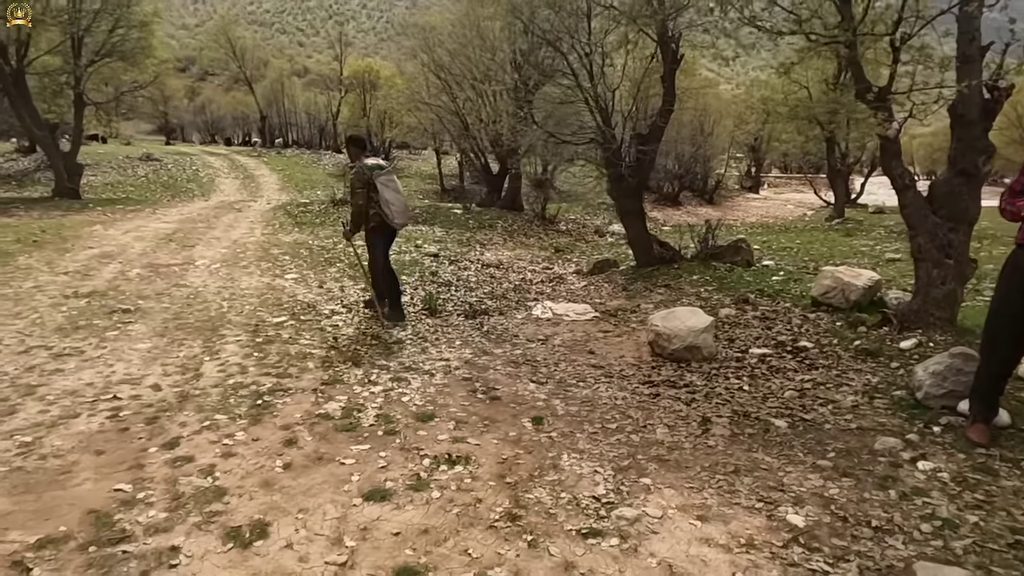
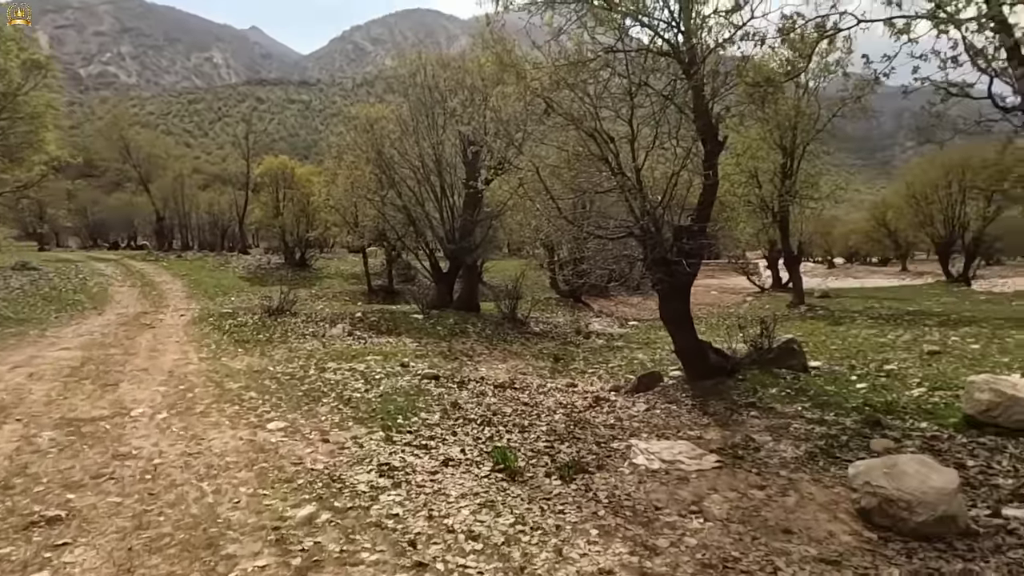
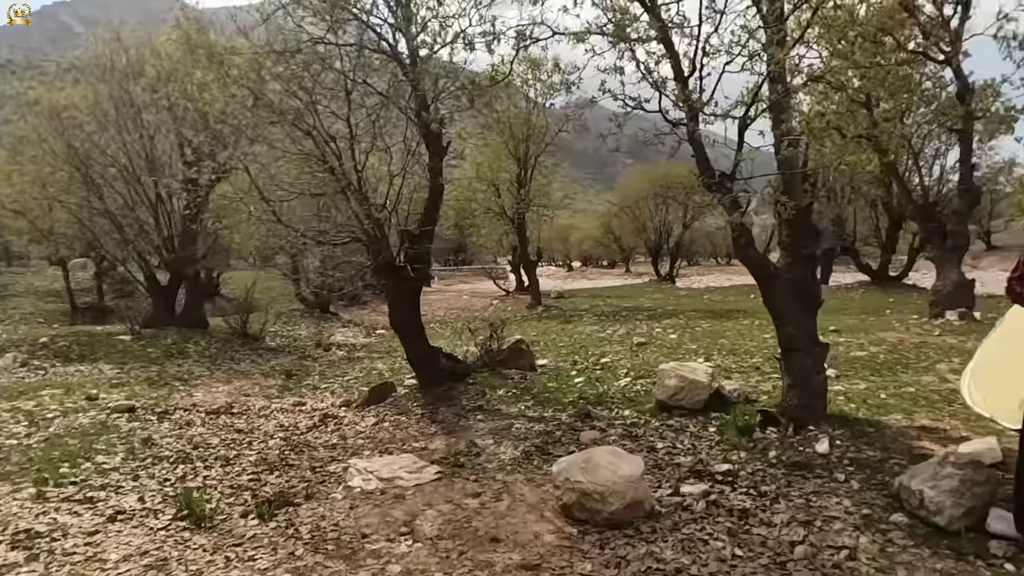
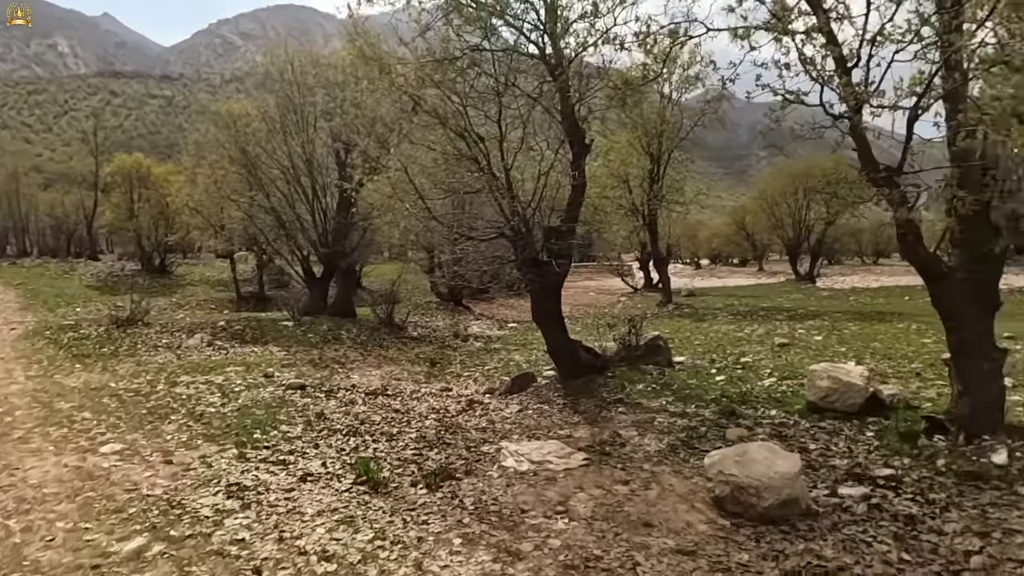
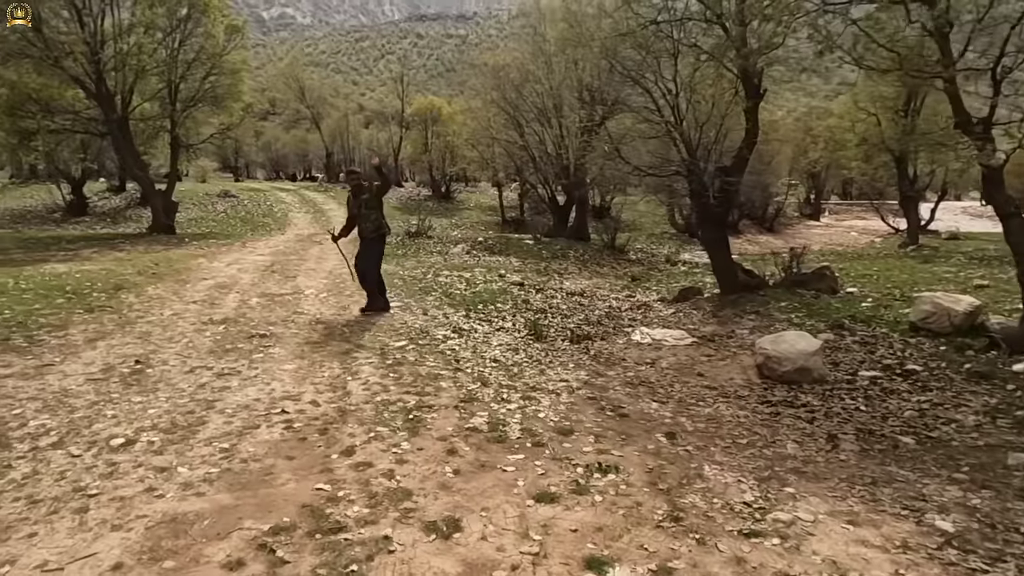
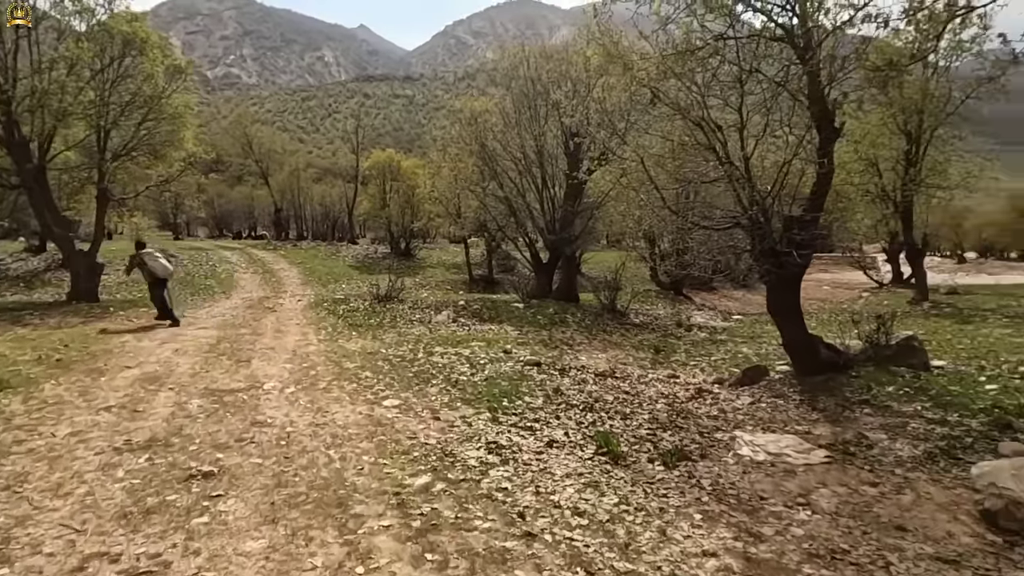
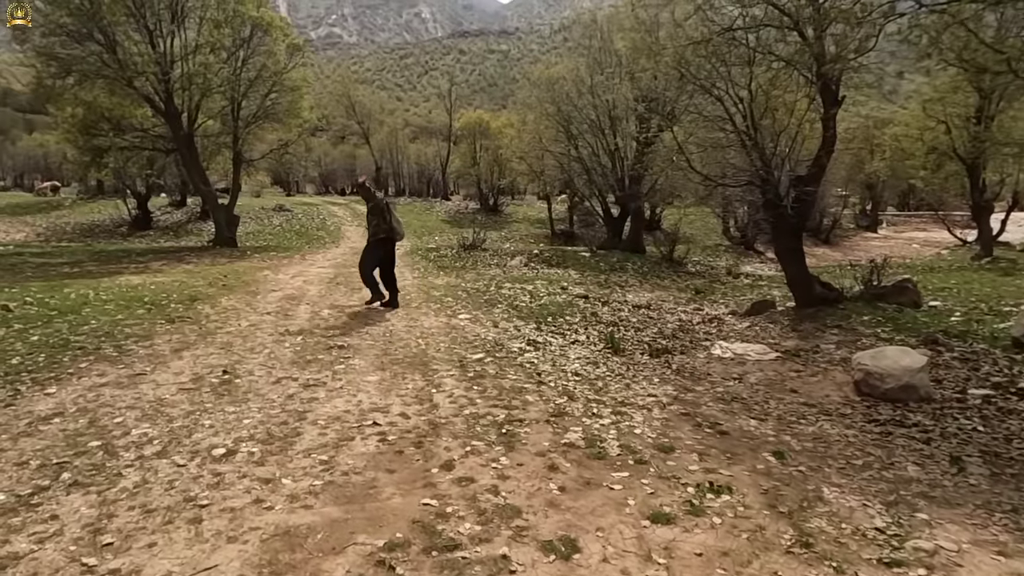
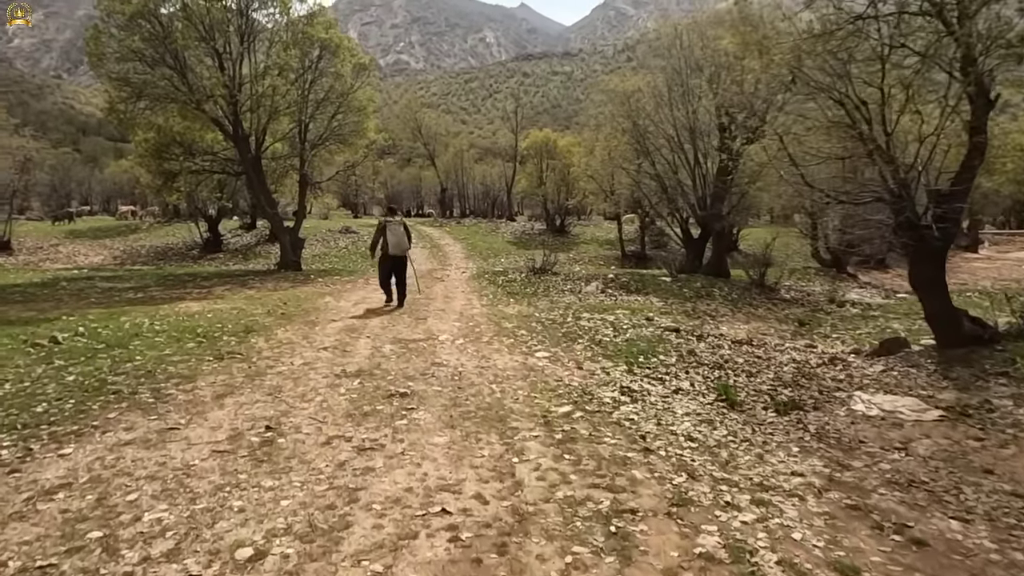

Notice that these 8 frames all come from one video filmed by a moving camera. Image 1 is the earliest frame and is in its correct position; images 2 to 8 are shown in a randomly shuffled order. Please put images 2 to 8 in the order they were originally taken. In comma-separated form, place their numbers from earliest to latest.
5, 7, 8, 6, 2, 4, 3
